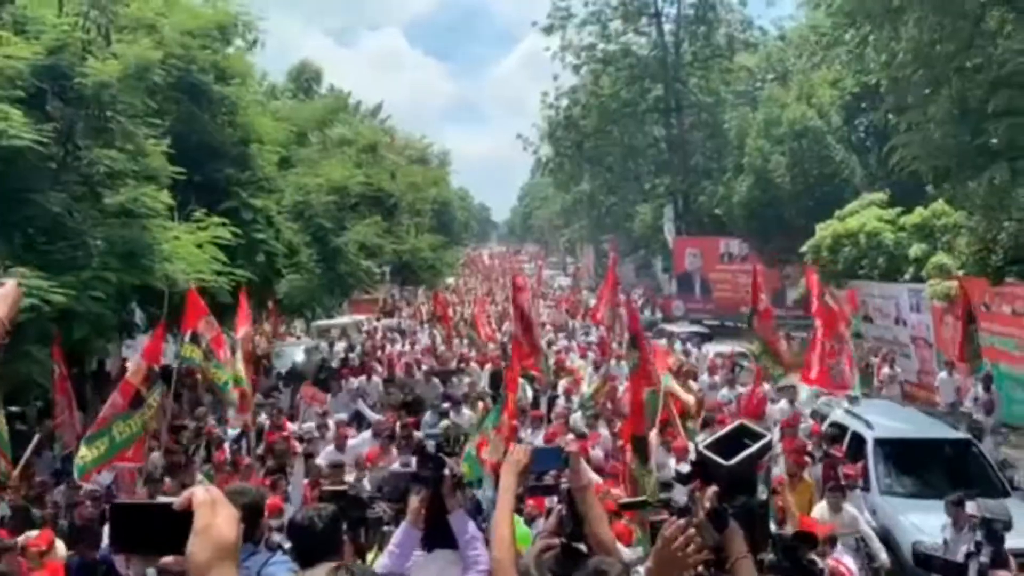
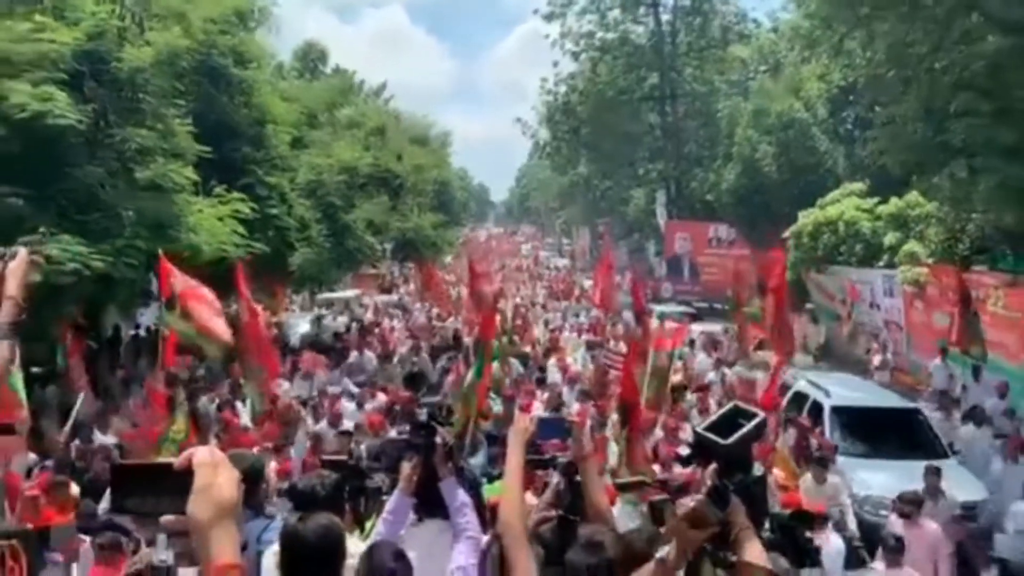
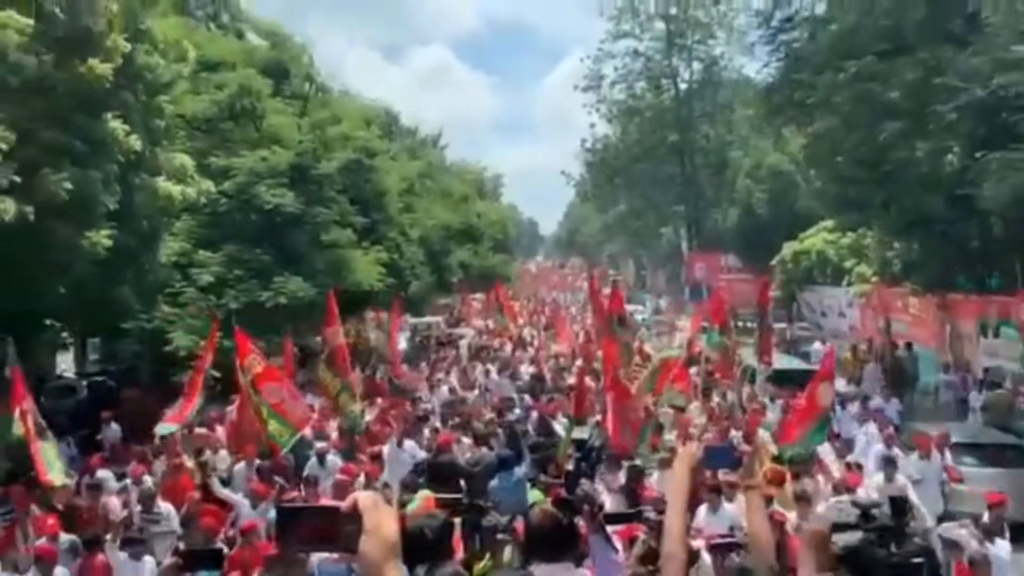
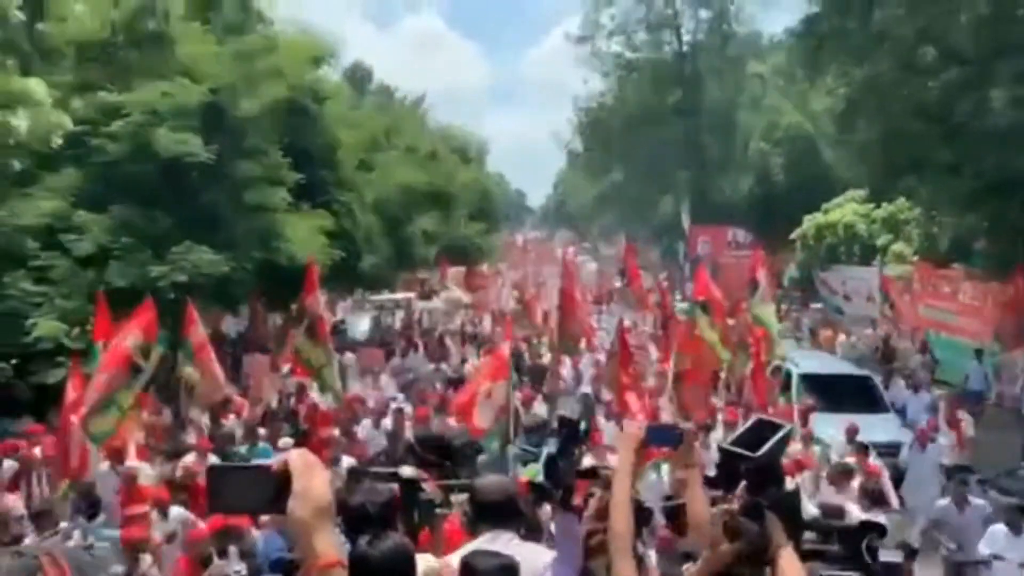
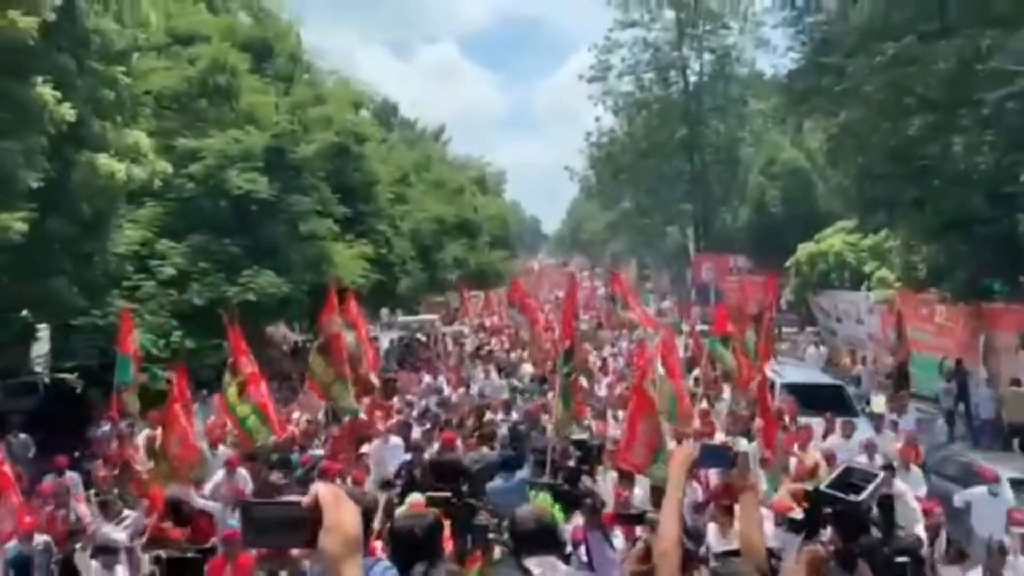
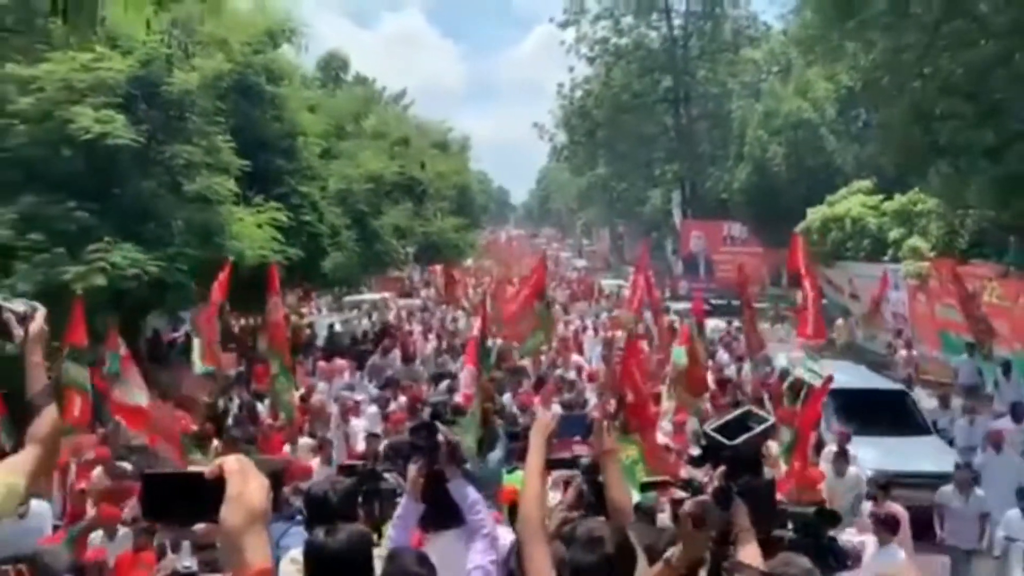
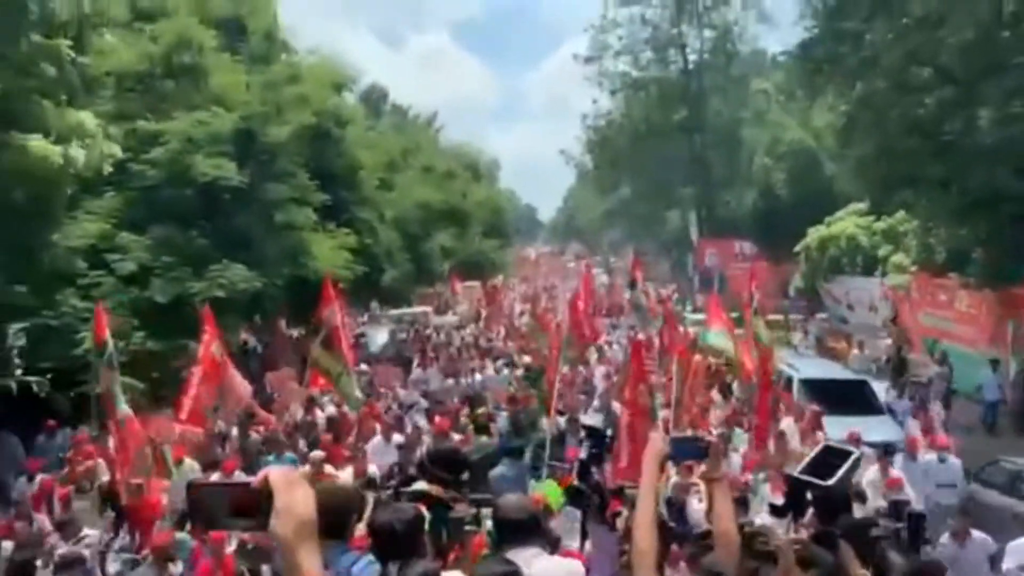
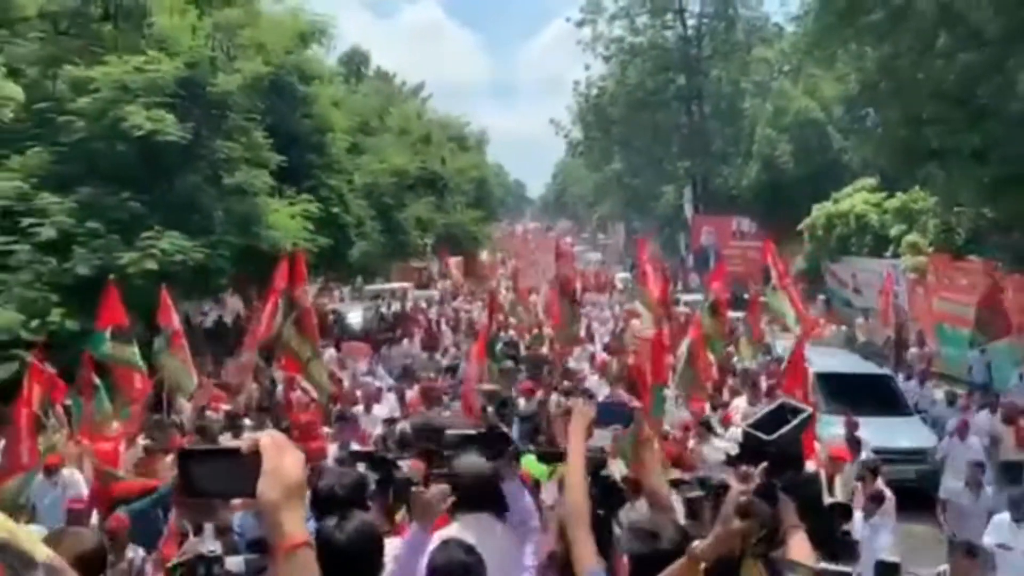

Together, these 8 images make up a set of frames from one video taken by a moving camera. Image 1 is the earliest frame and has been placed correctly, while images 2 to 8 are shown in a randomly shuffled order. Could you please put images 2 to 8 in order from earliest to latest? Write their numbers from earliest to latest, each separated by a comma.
2, 6, 8, 4, 7, 5, 3
